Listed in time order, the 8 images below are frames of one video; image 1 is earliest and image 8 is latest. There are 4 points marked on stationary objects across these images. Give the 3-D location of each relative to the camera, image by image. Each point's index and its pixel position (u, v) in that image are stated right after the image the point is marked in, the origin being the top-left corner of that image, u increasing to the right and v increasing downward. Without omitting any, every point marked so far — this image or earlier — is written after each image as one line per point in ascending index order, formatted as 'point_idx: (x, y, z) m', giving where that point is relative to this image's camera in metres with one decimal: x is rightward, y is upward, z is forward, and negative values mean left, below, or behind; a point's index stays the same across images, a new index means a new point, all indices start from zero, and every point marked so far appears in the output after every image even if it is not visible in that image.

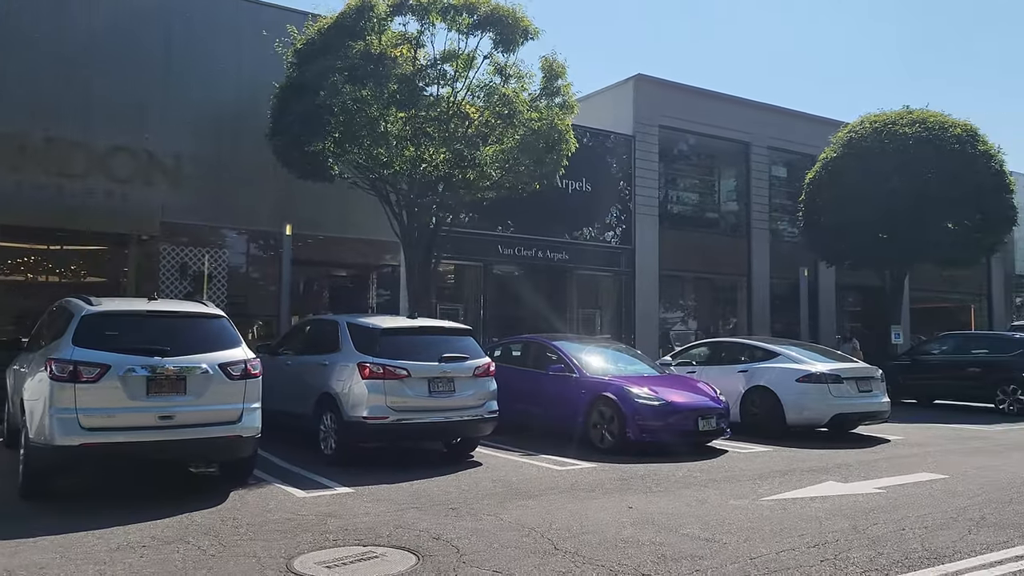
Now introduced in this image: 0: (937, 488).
0: (+3.8, -1.8, +7.8) m
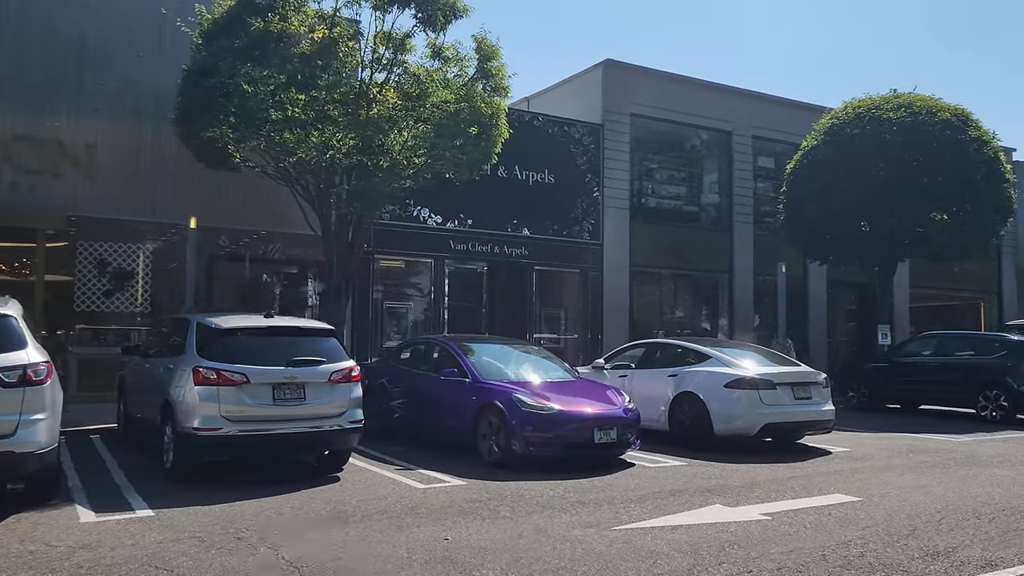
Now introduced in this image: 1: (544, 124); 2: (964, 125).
0: (+2.5, -1.8, +6.7) m
1: (+0.7, +3.6, +19.2) m
2: (+9.8, +3.5, +18.8) m
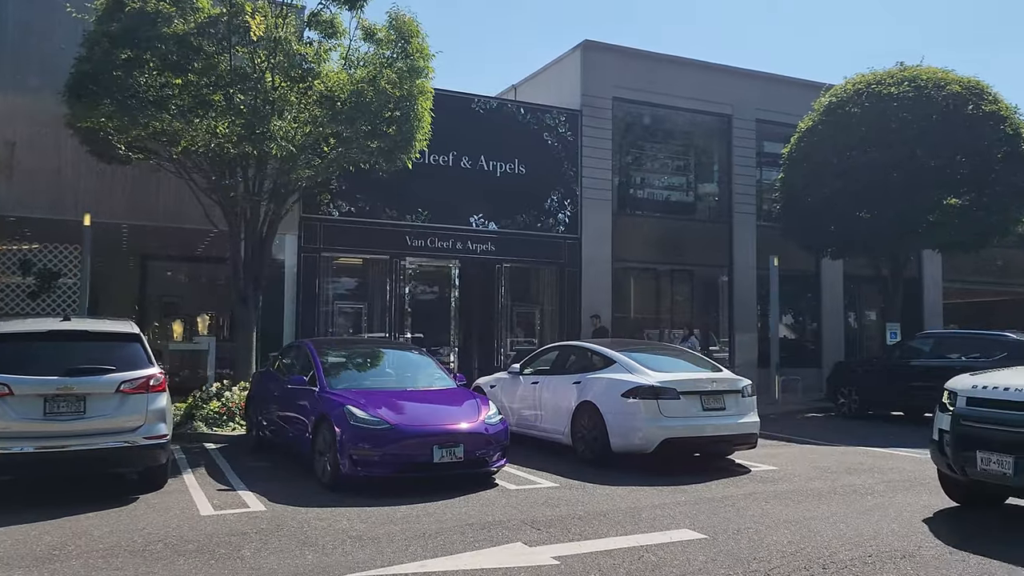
0: (+0.8, -1.7, +5.4) m
1: (+0.1, +3.7, +18.0) m
2: (+9.1, +3.7, +16.9) m
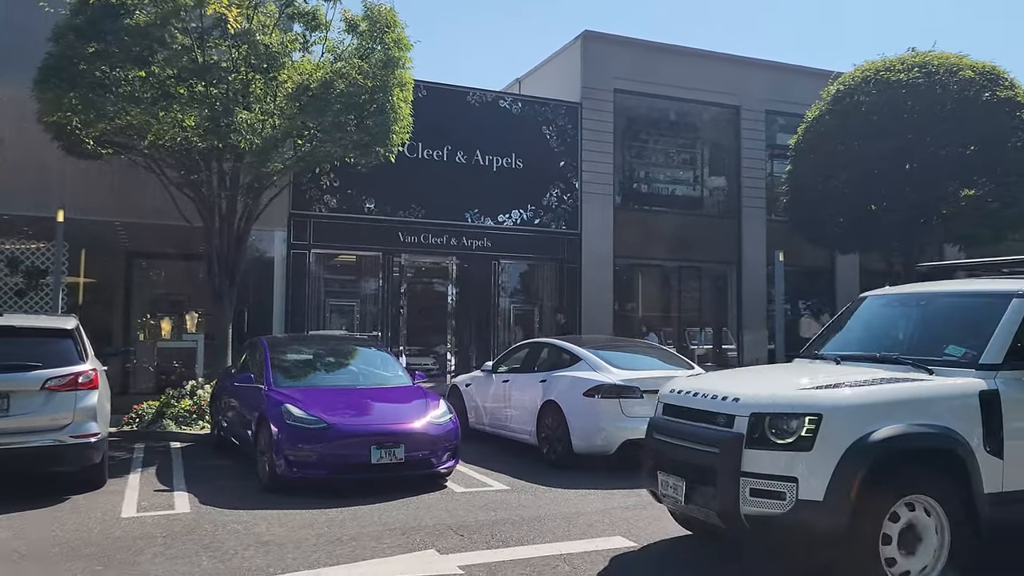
0: (+0.2, -1.7, +5.0) m
1: (0.0, +3.7, +17.6) m
2: (+8.9, +3.8, +16.1) m
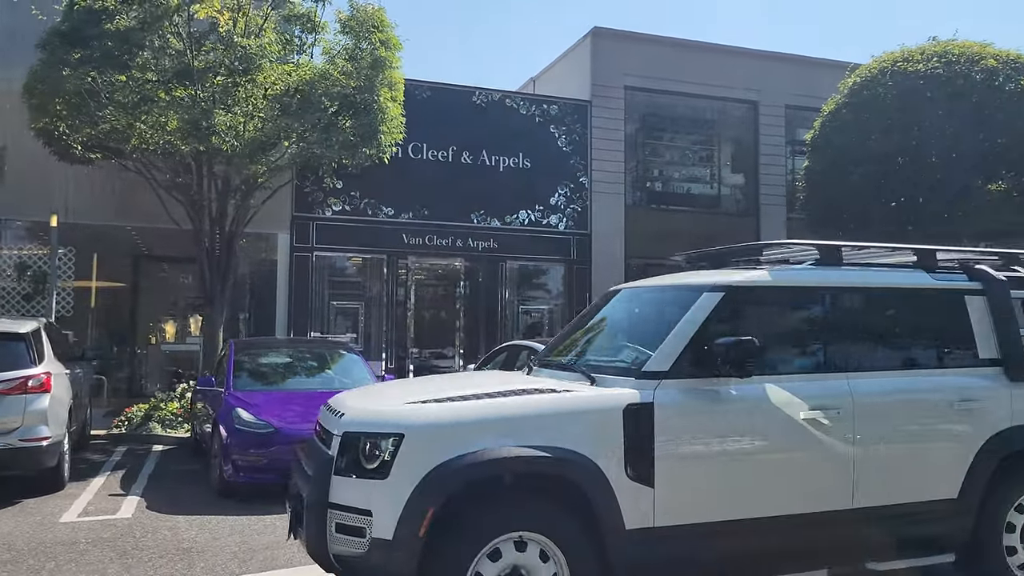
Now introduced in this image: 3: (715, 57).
0: (-0.3, -1.7, +4.8) m
1: (+0.1, +3.7, +17.4) m
2: (+9.0, +3.8, +15.4) m
3: (+4.5, +5.1, +19.2) m
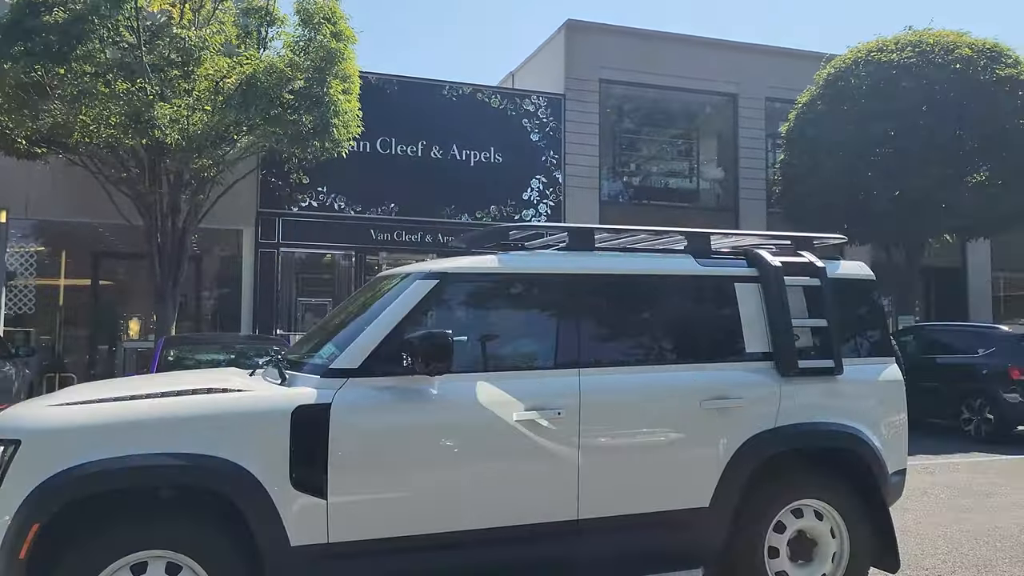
0: (-1.0, -1.6, +4.6) m
1: (-0.4, +3.8, +17.2) m
2: (+8.4, +3.9, +15.1) m
3: (+3.9, +5.2, +18.9) m
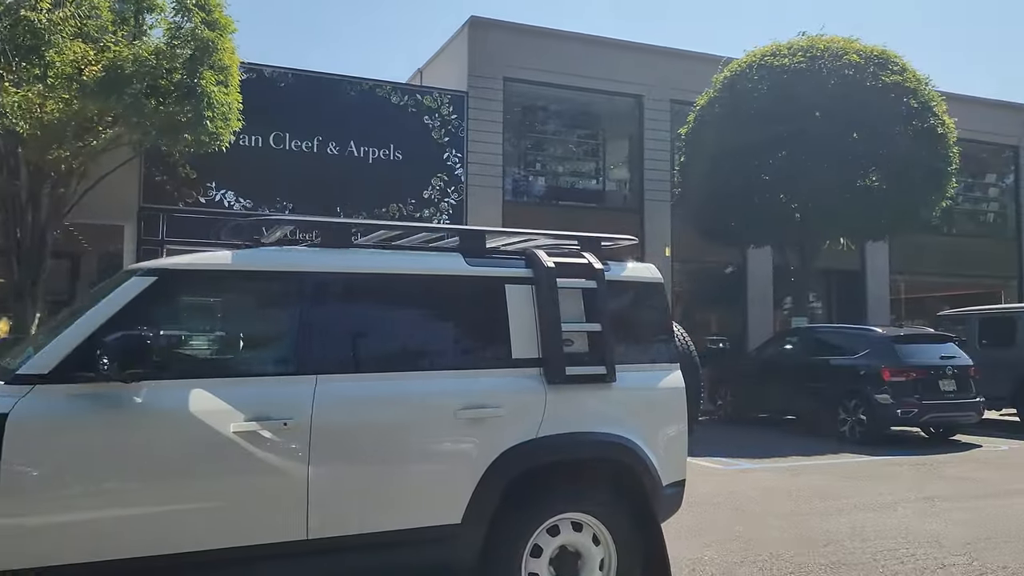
0: (-2.1, -1.6, +4.3) m
1: (-2.4, +3.8, +16.9) m
2: (+6.6, +3.9, +15.4) m
3: (+1.9, +5.2, +18.9) m
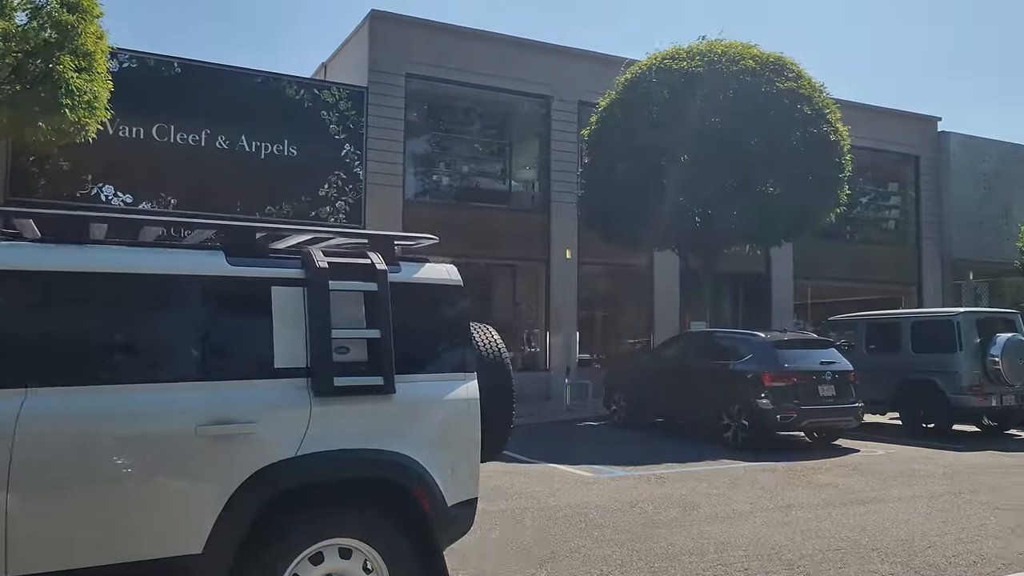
0: (-3.1, -1.6, +3.8) m
1: (-4.2, +3.8, +16.3) m
2: (+4.8, +3.8, +15.5) m
3: (-0.2, +5.1, +18.6) m
